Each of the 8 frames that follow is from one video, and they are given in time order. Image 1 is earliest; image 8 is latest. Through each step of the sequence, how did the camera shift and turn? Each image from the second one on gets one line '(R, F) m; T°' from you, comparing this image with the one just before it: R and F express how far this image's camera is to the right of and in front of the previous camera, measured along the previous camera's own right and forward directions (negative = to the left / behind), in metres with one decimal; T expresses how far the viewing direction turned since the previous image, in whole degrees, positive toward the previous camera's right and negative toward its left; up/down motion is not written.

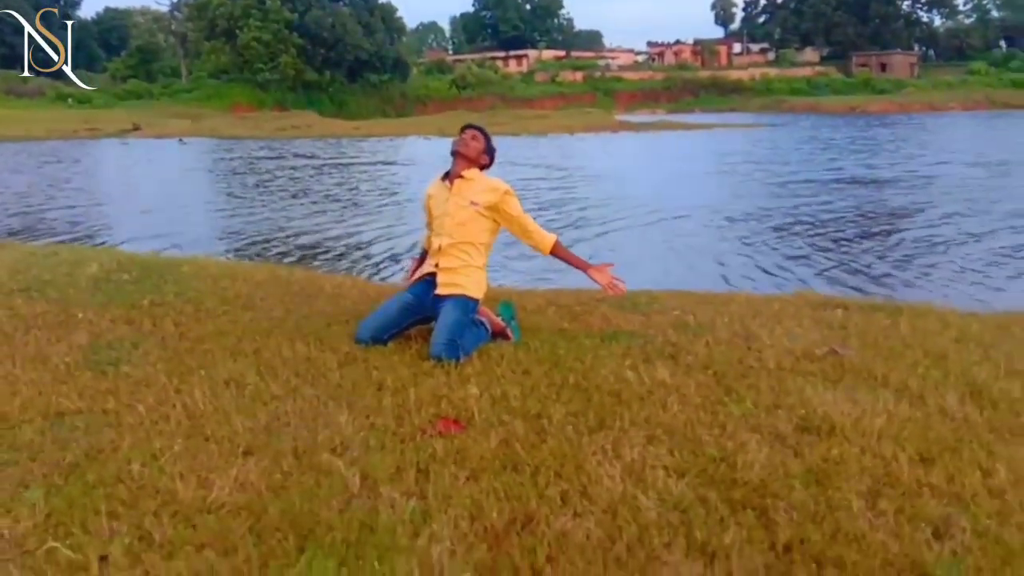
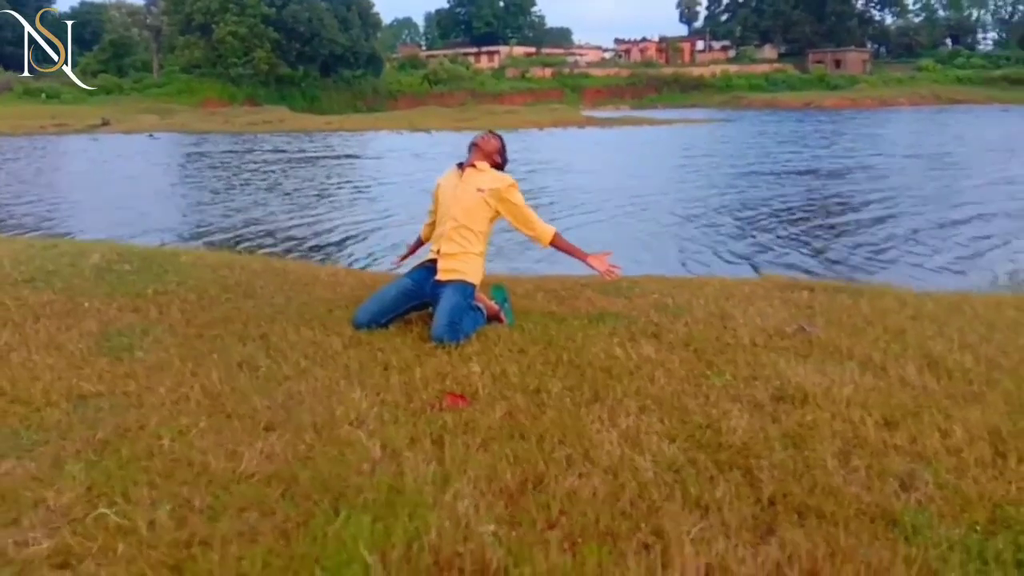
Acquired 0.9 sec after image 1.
(-0.2, -0.3) m; +3°
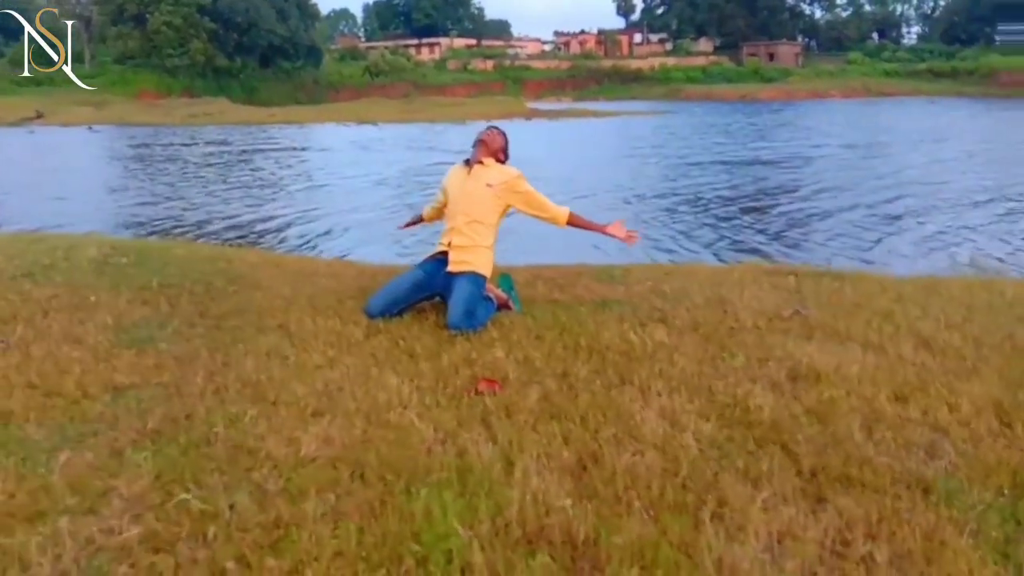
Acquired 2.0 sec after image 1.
(-0.5, -0.2) m; +5°
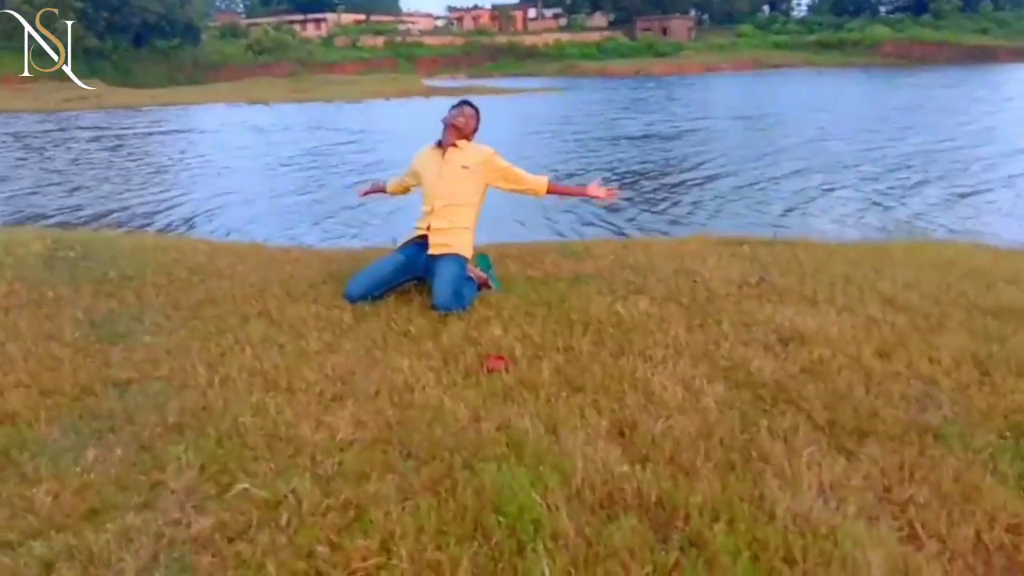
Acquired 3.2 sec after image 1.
(-0.6, -0.1) m; +8°
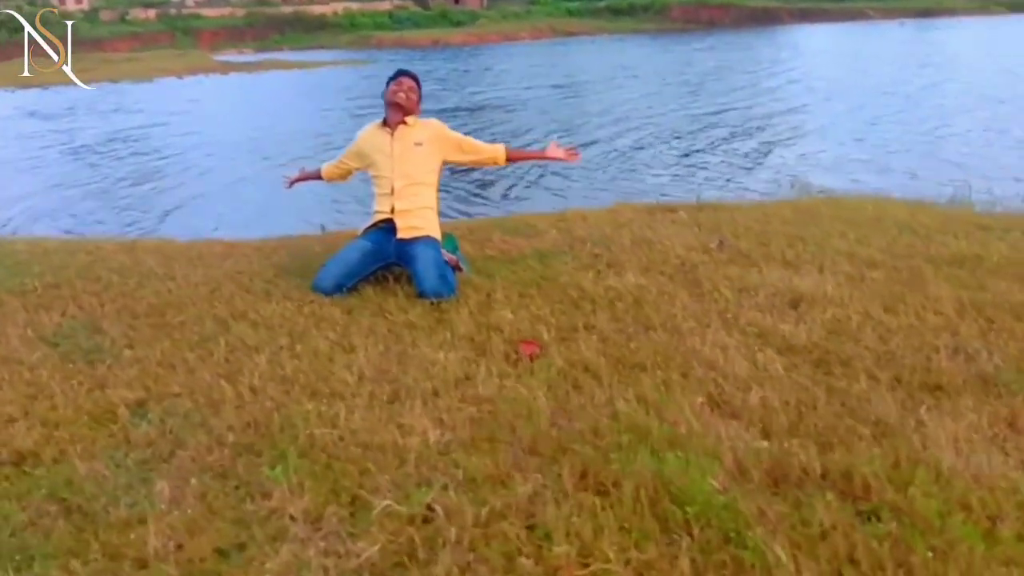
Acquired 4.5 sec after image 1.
(-1.2, +0.4) m; +15°
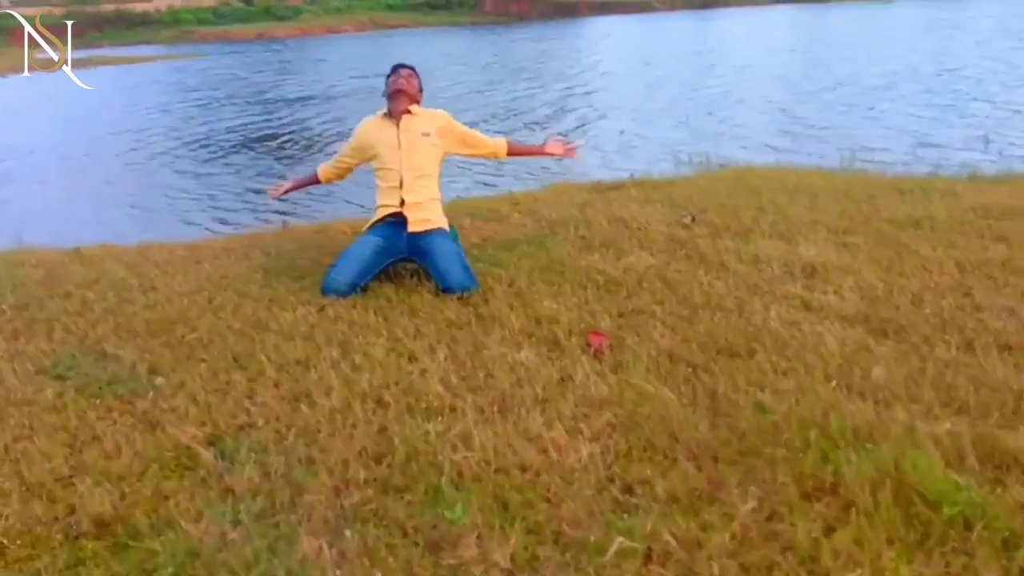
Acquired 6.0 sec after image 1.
(-1.1, +0.5) m; +13°
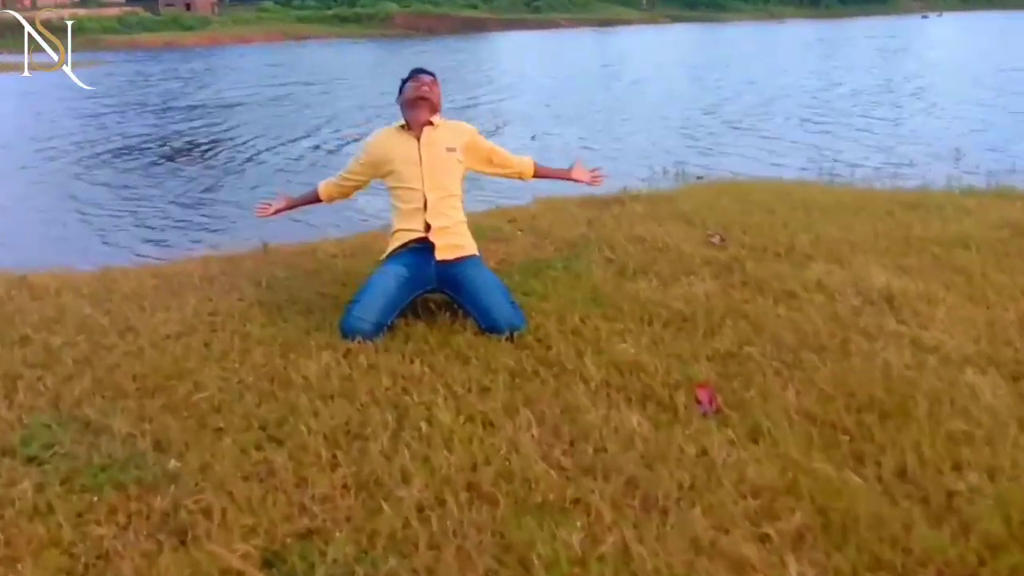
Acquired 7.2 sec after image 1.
(-0.7, +0.8) m; +7°
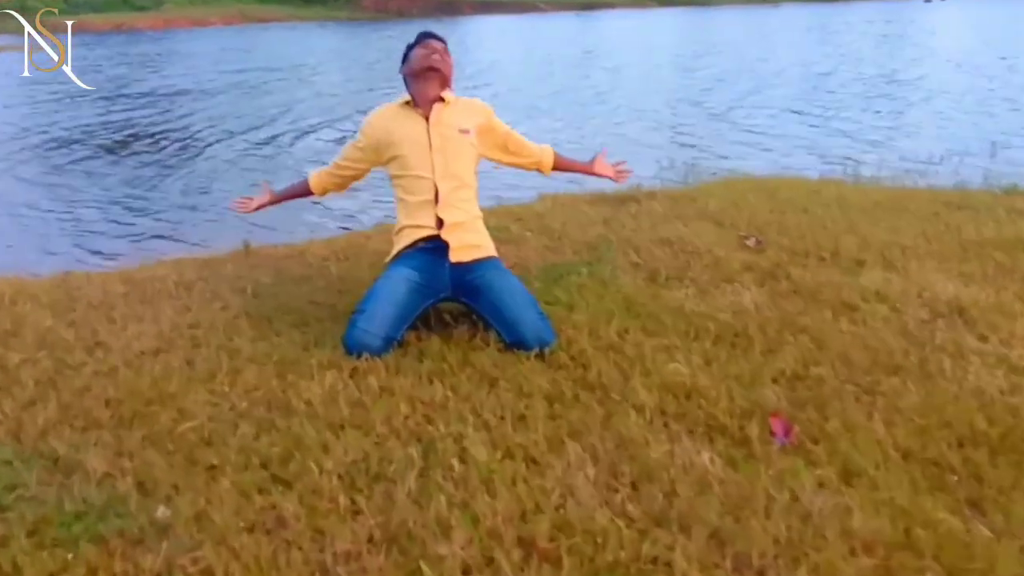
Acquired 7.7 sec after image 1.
(-0.2, +0.5) m; +2°
